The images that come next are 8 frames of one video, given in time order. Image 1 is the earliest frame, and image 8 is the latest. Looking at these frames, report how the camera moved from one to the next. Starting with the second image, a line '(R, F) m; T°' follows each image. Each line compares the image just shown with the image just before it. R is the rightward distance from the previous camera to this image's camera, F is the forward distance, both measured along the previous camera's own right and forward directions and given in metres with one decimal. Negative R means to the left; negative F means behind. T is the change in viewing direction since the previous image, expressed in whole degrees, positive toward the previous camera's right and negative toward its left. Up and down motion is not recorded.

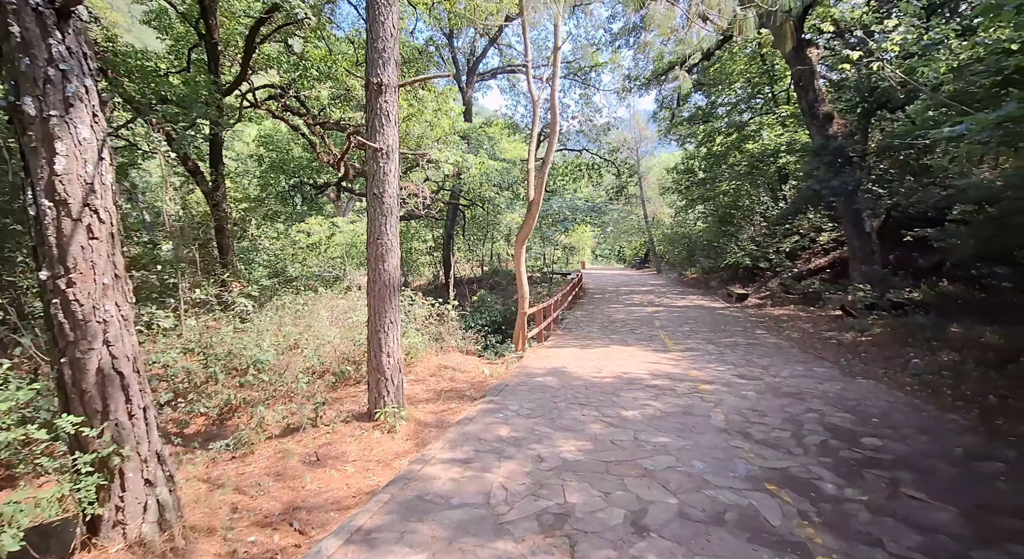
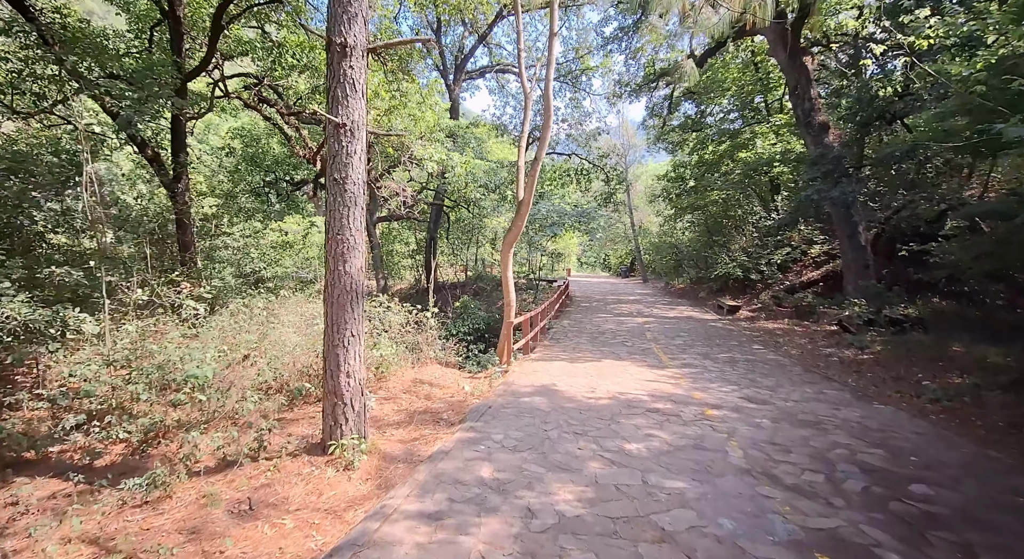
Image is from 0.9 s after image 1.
(0.0, +0.6) m; +2°
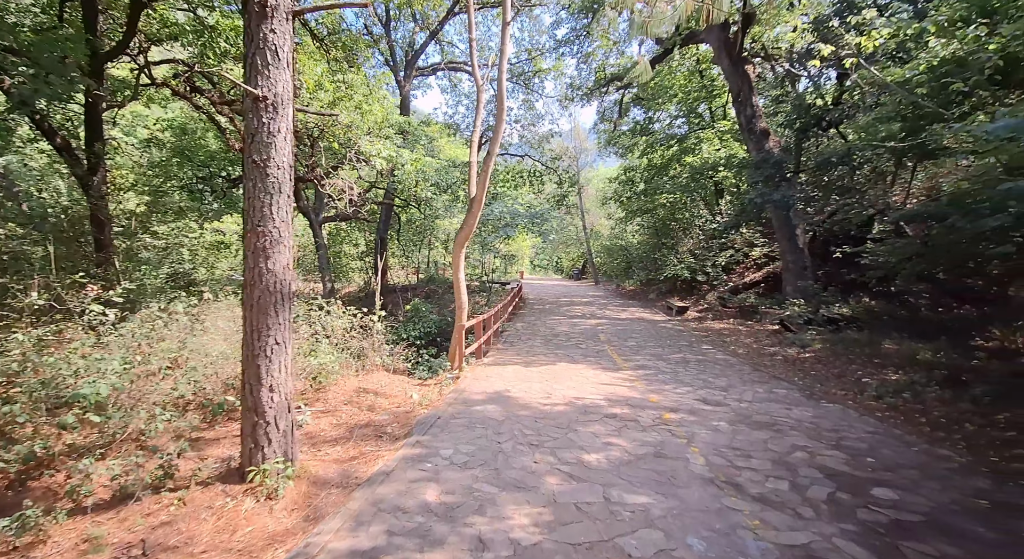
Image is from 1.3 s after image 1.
(0.0, +0.3) m; +5°
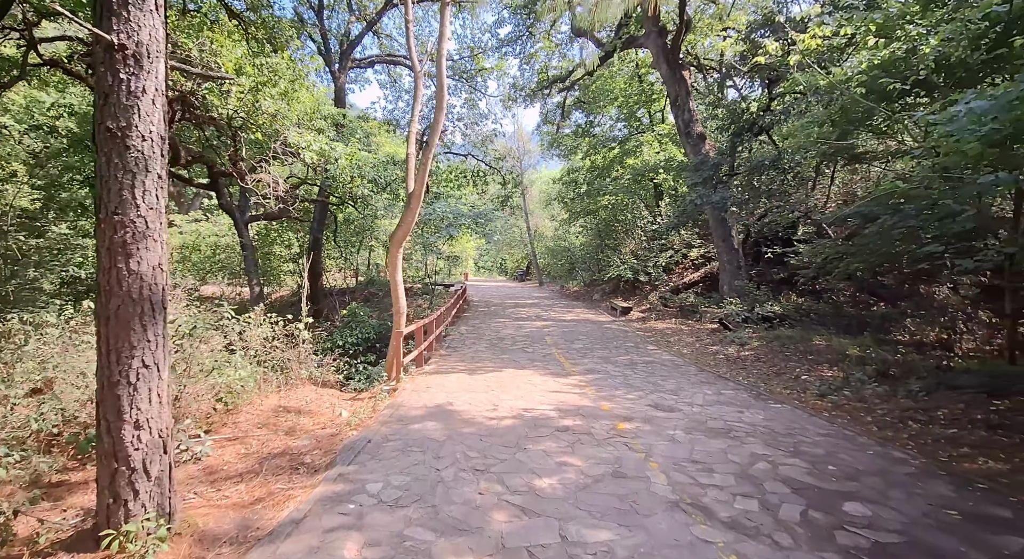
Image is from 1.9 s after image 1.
(0.0, +0.4) m; +6°
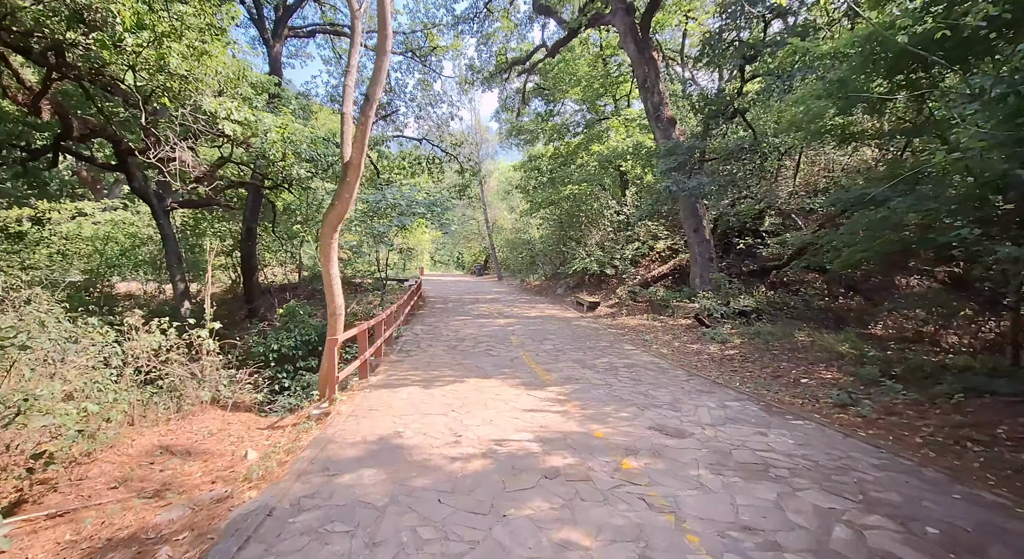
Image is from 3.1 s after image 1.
(-0.1, +1.1) m; +5°
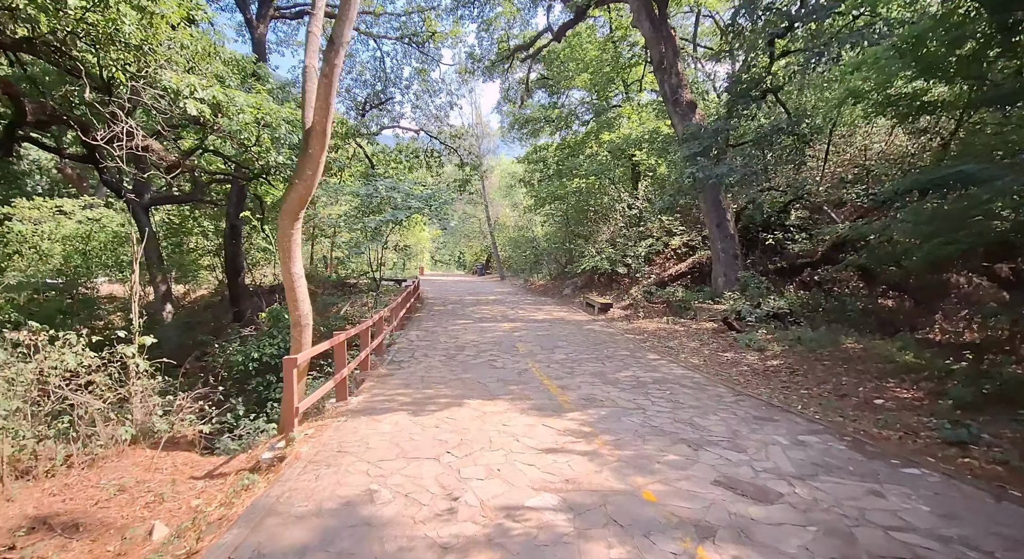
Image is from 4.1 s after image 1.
(-0.1, +1.1) m; 0°
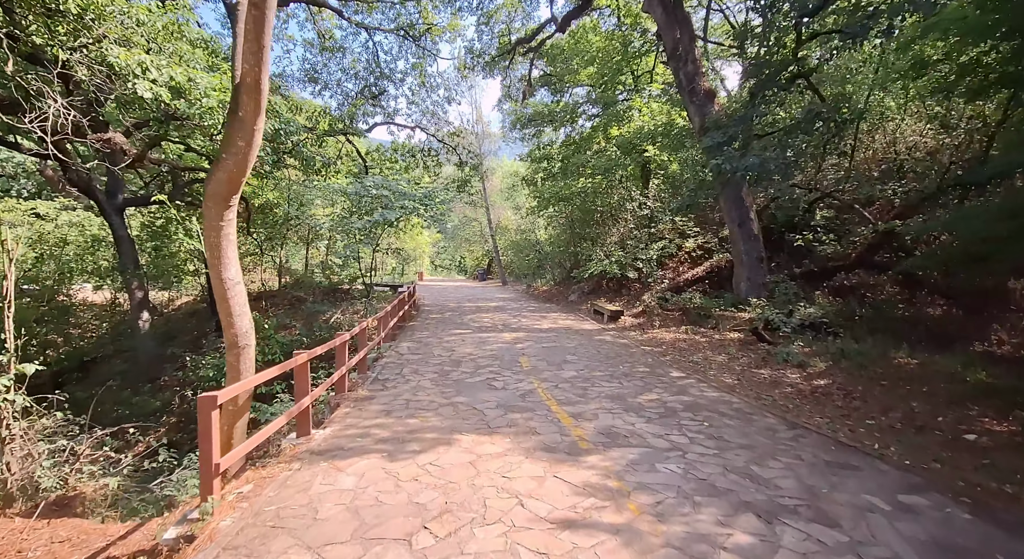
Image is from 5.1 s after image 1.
(0.0, +1.0) m; 0°
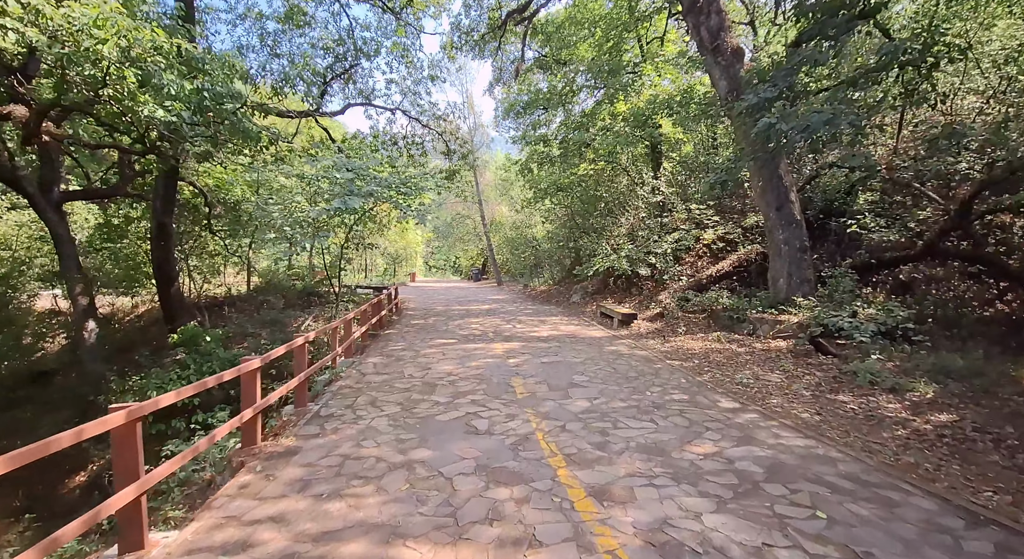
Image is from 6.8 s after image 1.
(+0.1, +1.8) m; 0°
